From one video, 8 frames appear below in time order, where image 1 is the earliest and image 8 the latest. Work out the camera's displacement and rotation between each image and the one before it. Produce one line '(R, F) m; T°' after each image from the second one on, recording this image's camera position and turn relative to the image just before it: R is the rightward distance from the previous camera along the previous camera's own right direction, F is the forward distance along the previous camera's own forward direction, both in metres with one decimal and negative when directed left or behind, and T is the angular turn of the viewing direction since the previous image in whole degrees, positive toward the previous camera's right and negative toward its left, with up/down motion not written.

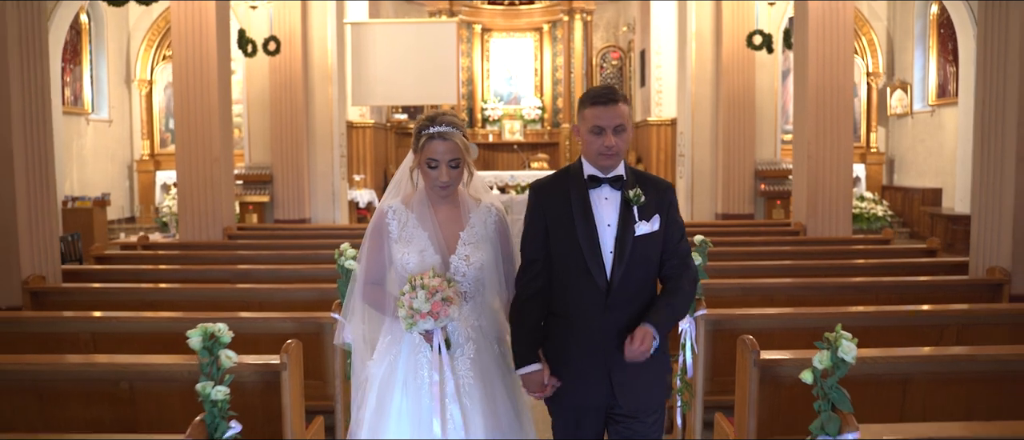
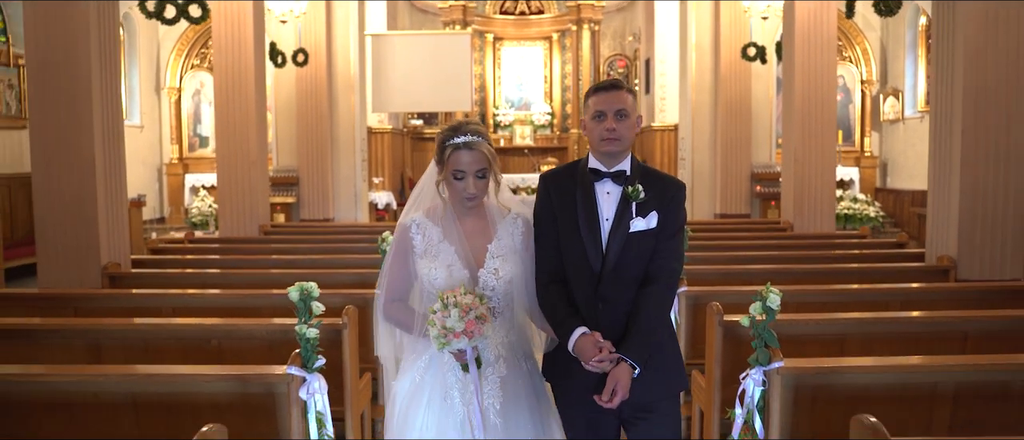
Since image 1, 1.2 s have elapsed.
(0.0, -0.7) m; -1°
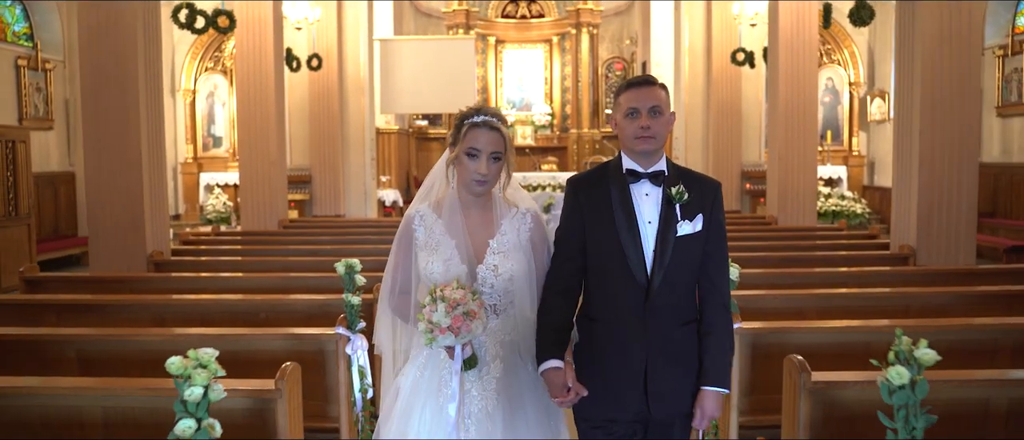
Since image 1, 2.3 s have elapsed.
(0.0, -0.6) m; 0°
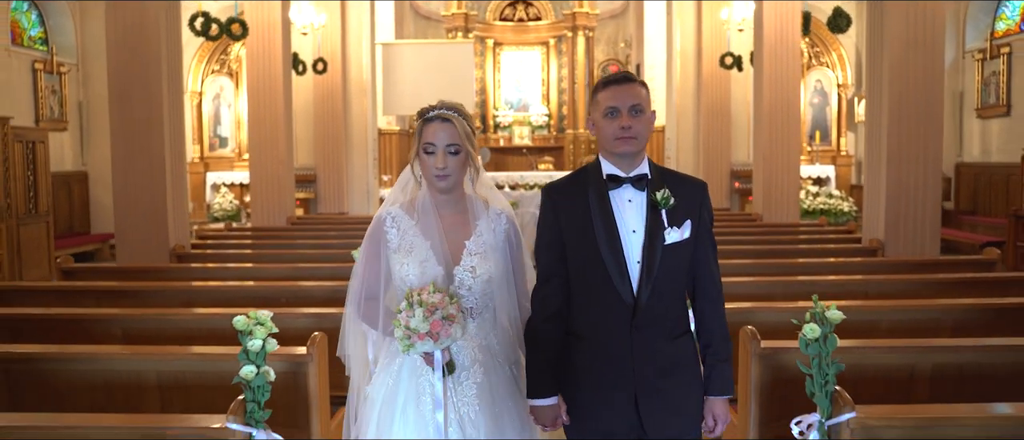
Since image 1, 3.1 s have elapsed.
(0.0, -0.5) m; 0°
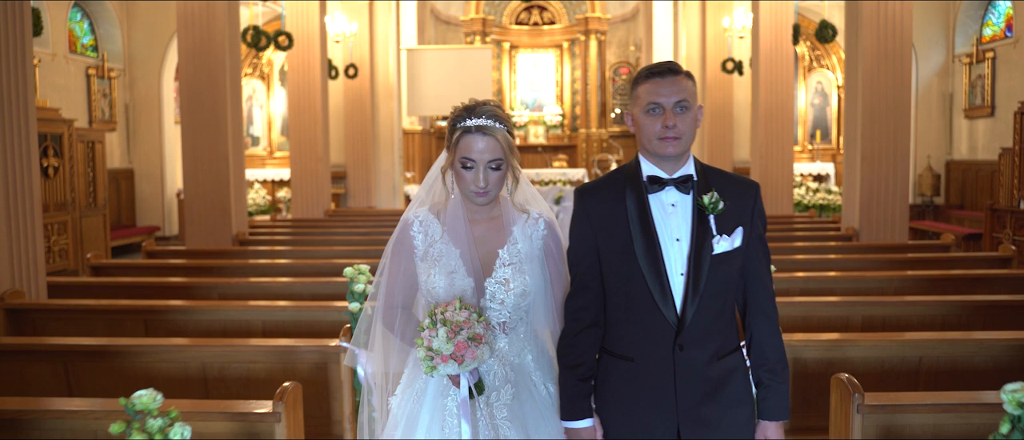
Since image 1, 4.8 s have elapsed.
(-0.1, -0.9) m; -1°
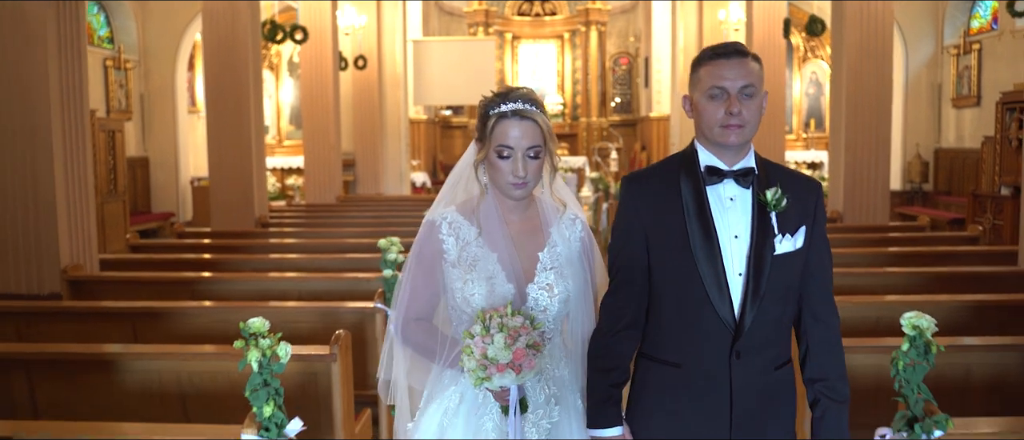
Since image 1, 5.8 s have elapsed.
(0.0, -0.5) m; 0°
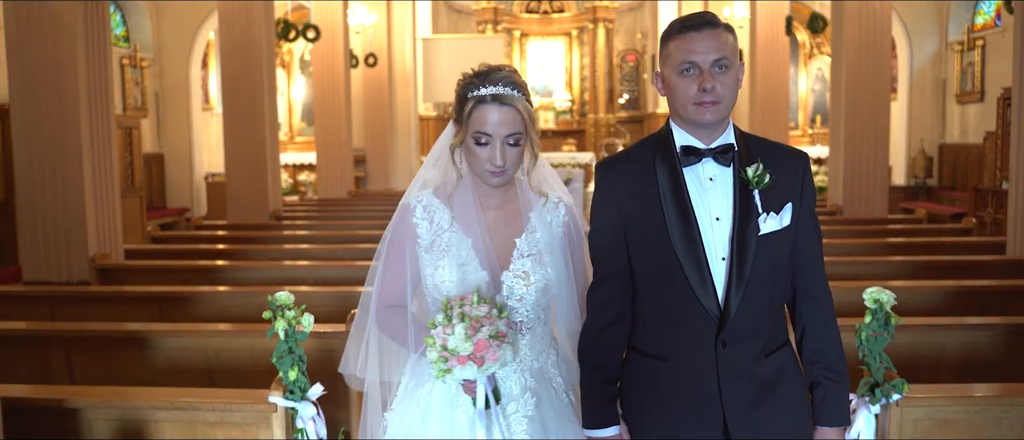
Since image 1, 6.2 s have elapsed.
(0.0, -0.2) m; -1°
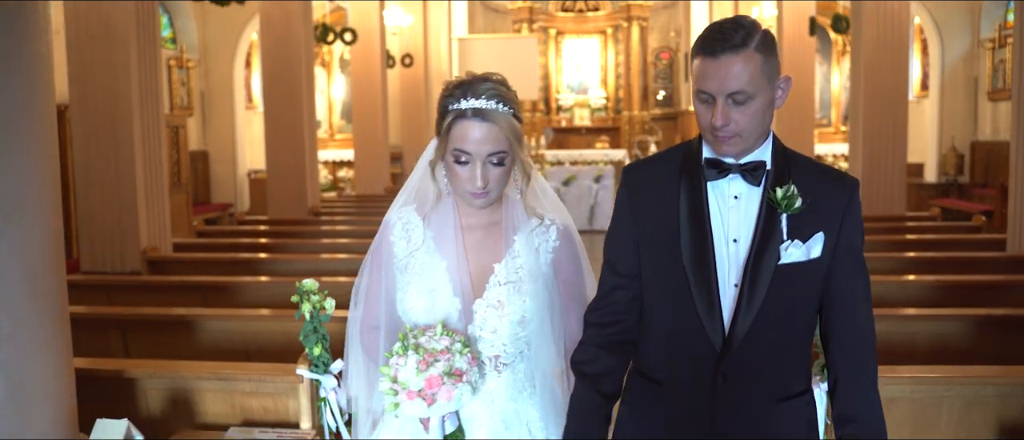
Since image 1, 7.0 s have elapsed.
(+0.1, -0.3) m; -3°
